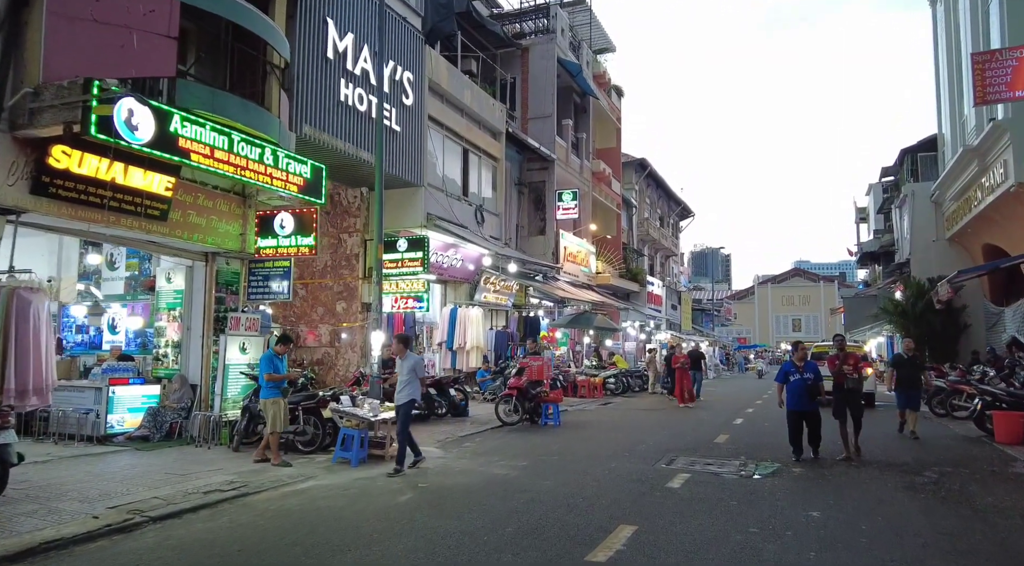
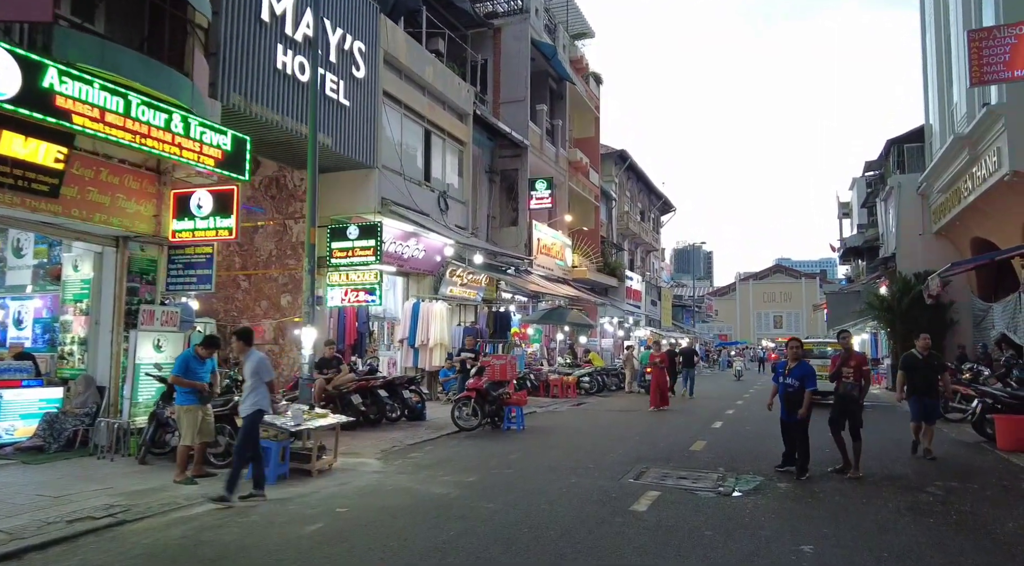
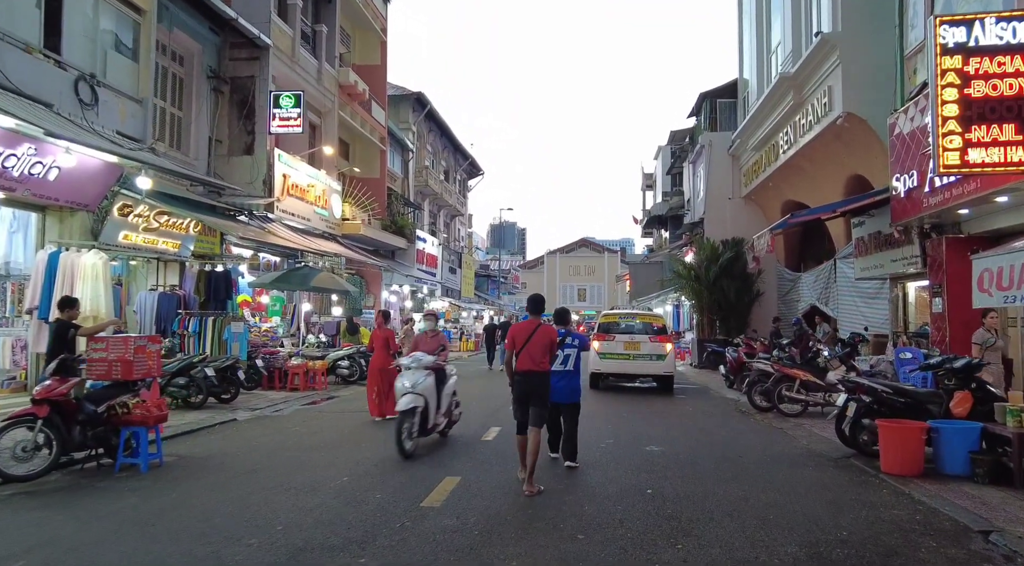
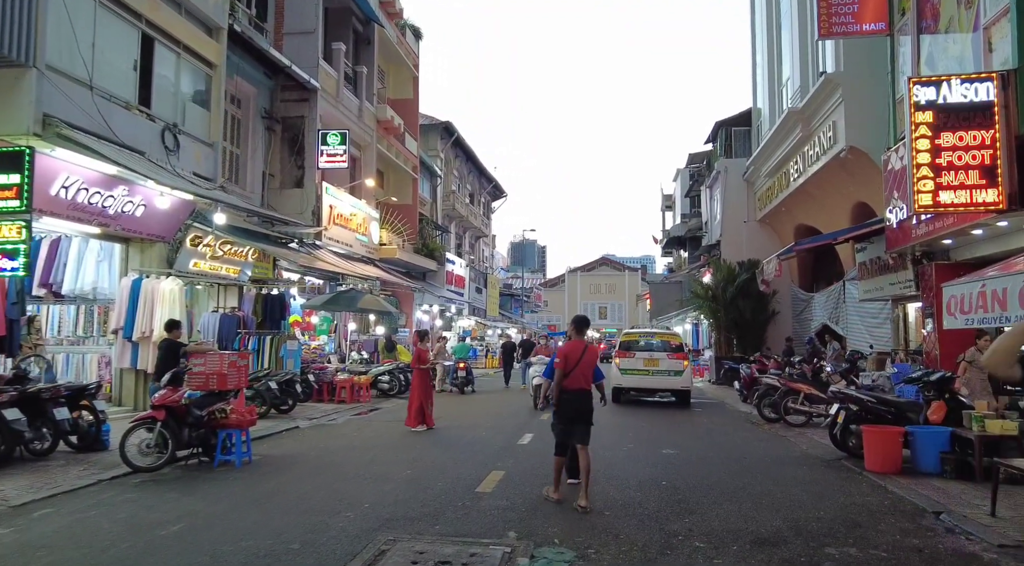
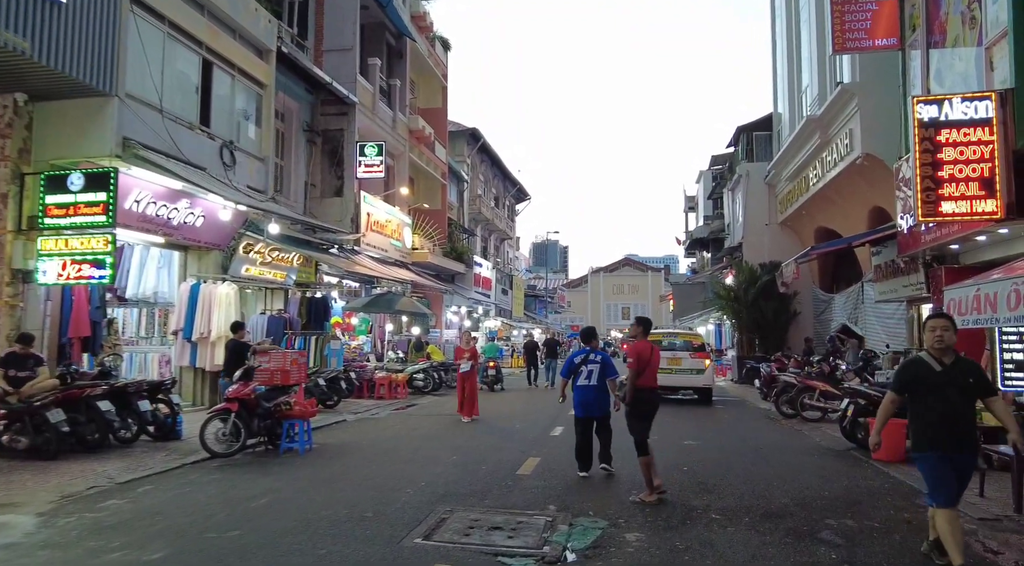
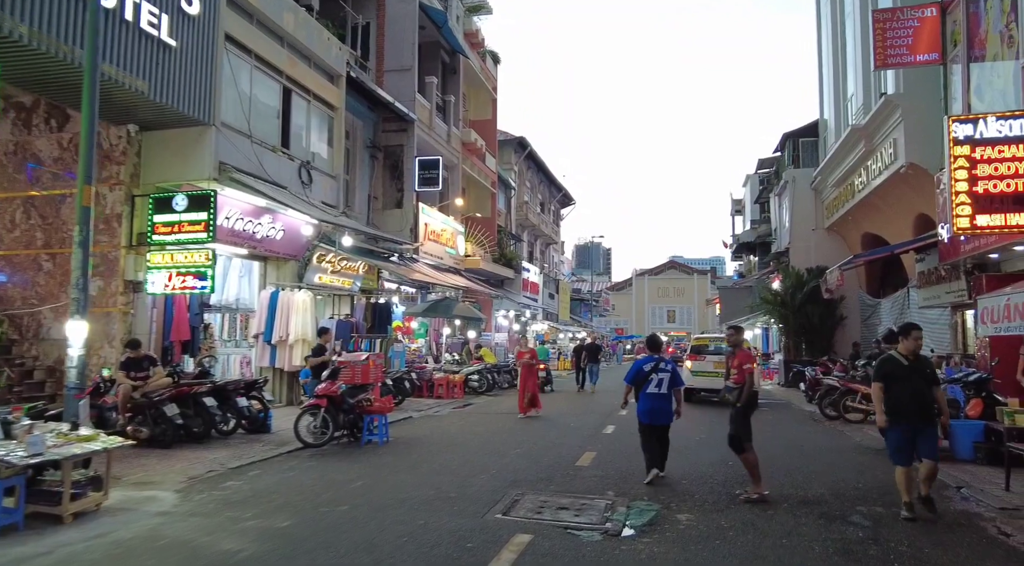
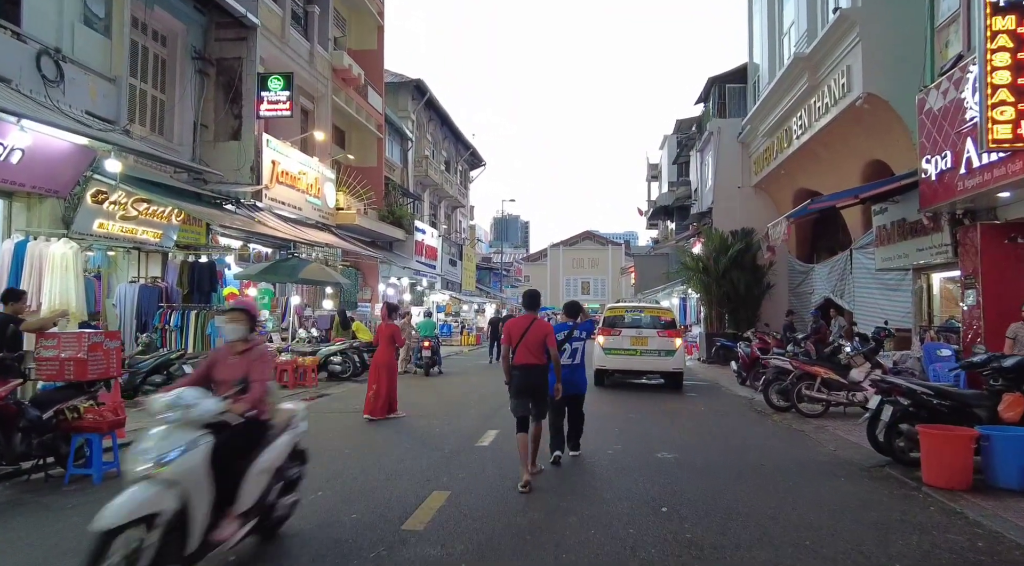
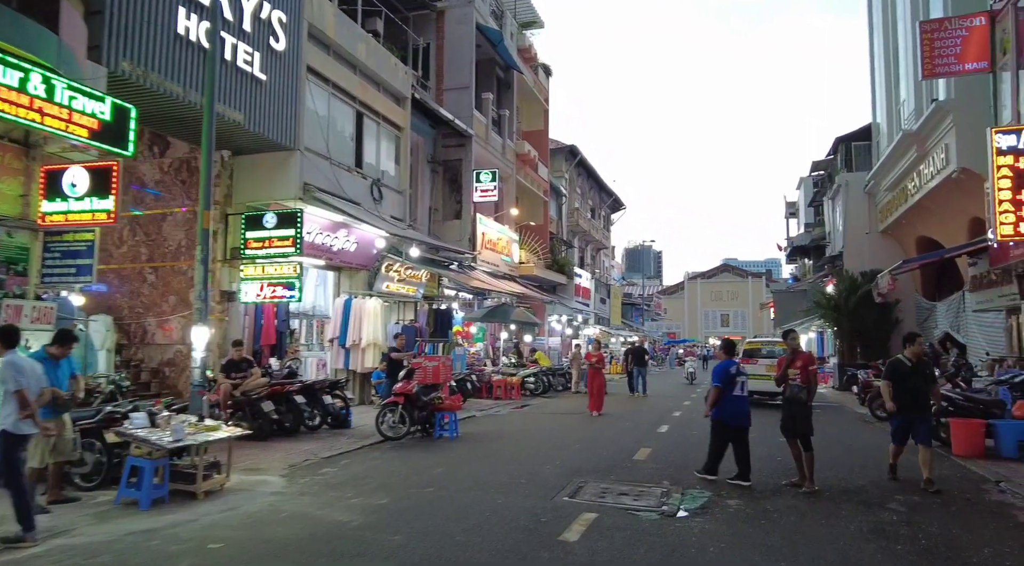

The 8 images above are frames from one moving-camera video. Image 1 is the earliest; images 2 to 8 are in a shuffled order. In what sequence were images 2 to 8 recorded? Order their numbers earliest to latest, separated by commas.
2, 8, 6, 5, 4, 3, 7
